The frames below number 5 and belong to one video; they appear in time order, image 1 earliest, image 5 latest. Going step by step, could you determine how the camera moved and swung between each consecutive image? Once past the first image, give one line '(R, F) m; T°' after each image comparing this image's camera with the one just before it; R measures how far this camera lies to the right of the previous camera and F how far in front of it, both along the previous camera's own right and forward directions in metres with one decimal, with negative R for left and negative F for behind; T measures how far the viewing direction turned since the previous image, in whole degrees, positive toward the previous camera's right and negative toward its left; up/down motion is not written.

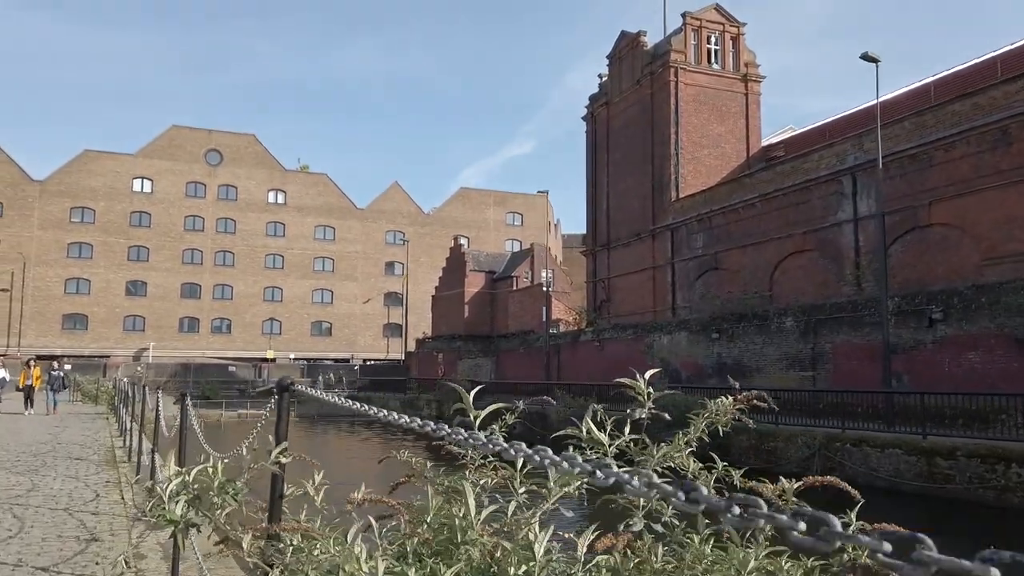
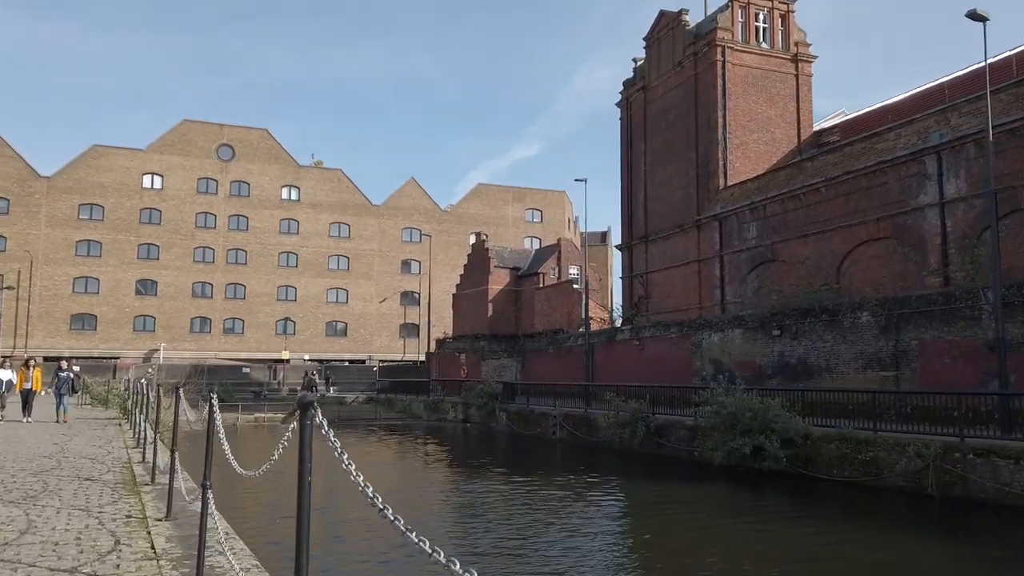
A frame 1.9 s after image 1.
(-1.2, +2.1) m; 0°
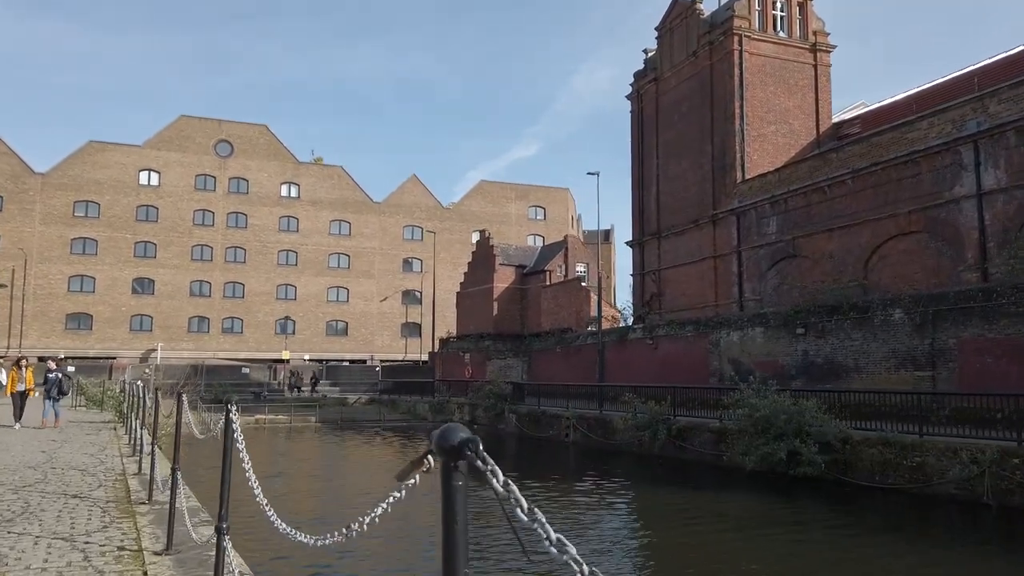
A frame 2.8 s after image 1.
(-0.5, +1.0) m; 0°
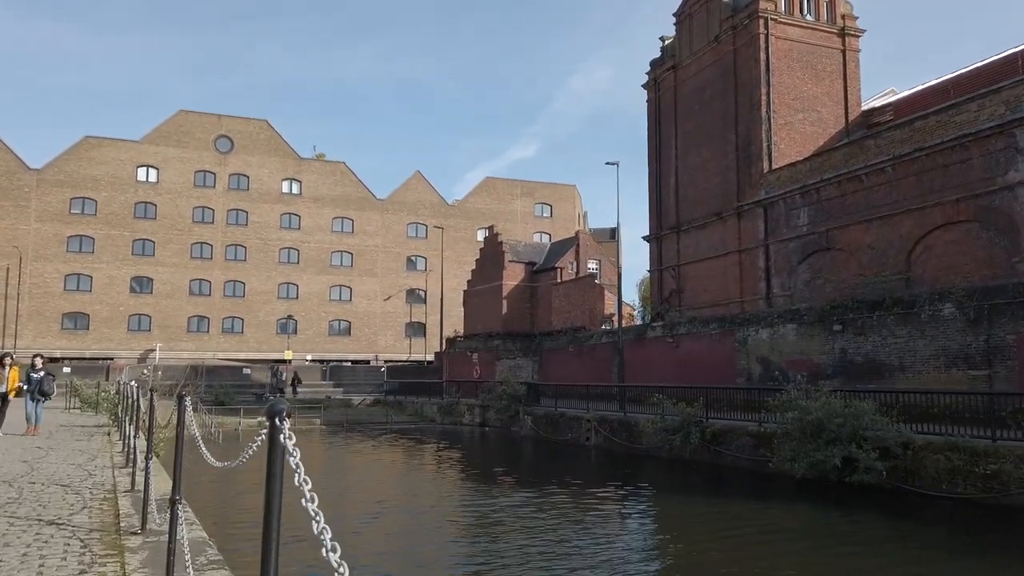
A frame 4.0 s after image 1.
(-0.6, +1.4) m; 0°
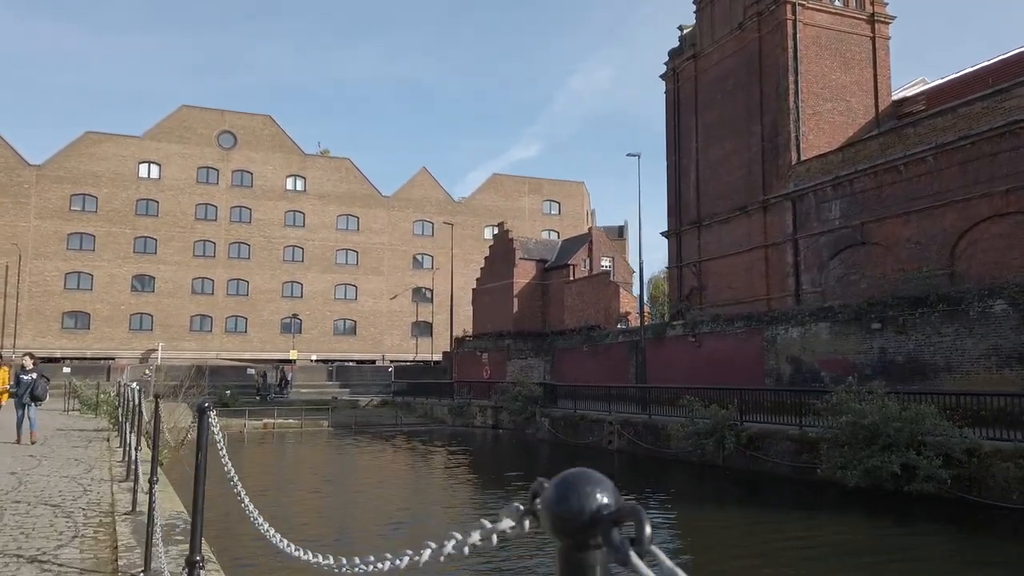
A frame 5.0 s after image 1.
(-0.6, +1.1) m; 0°
